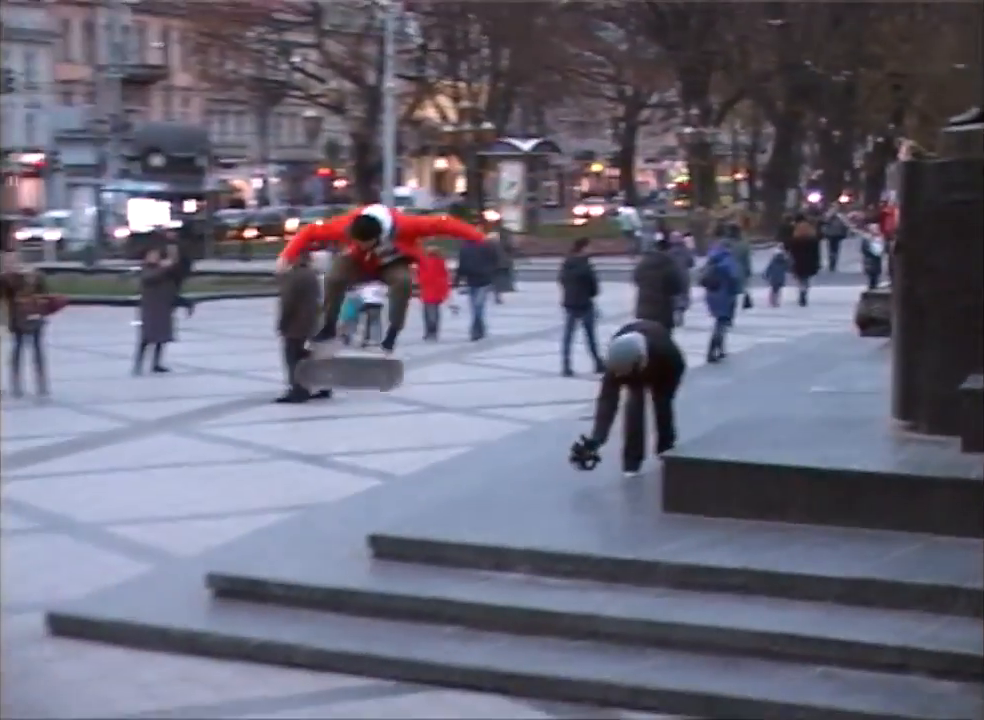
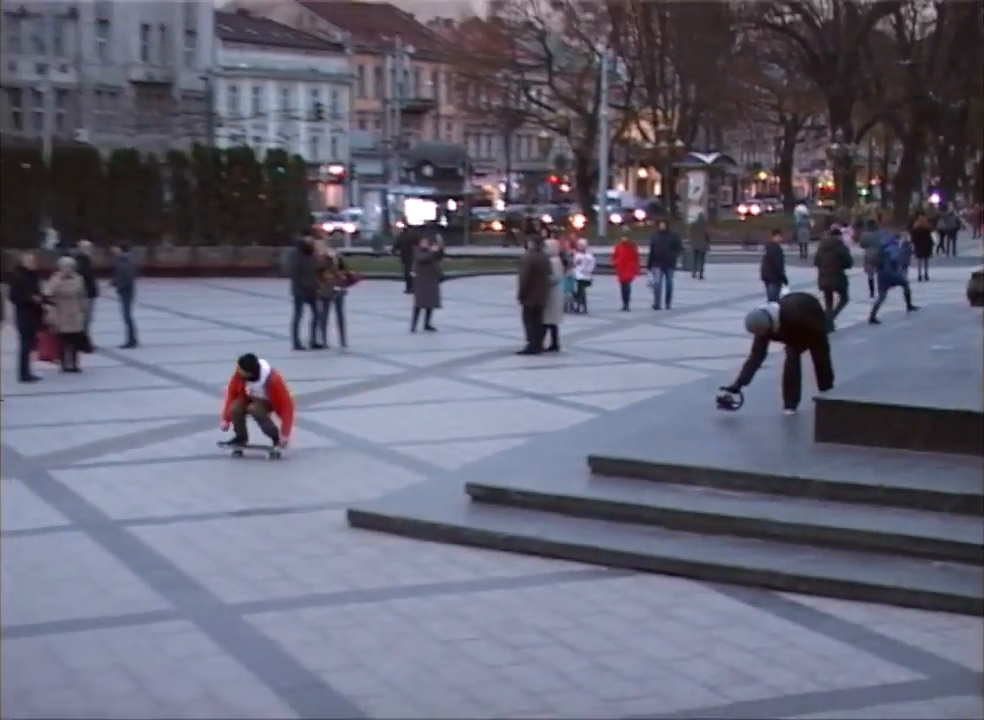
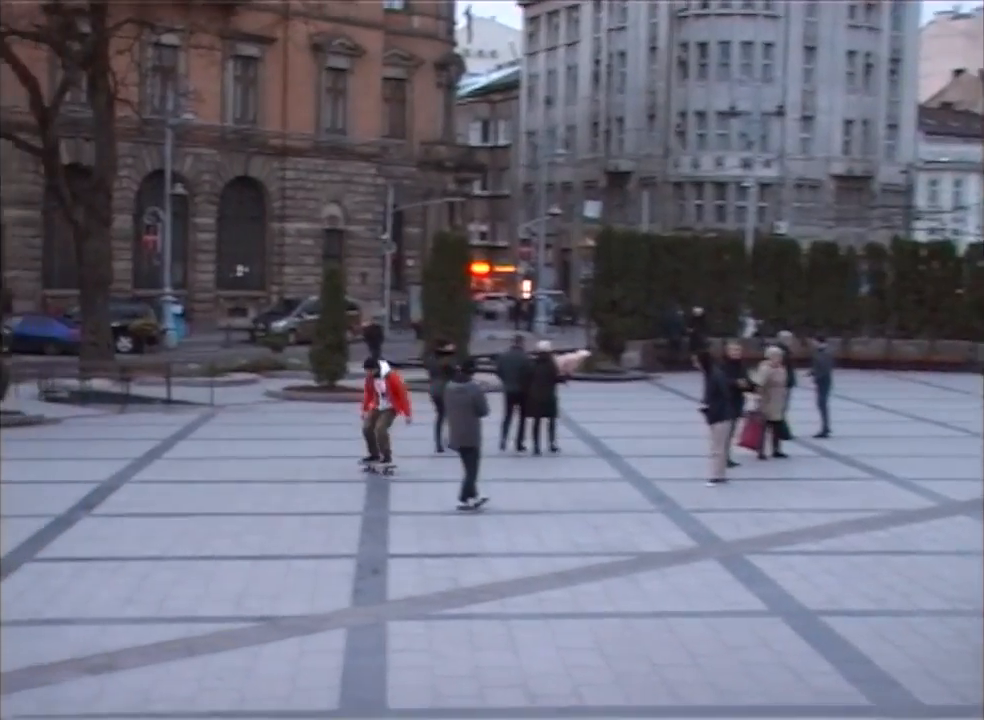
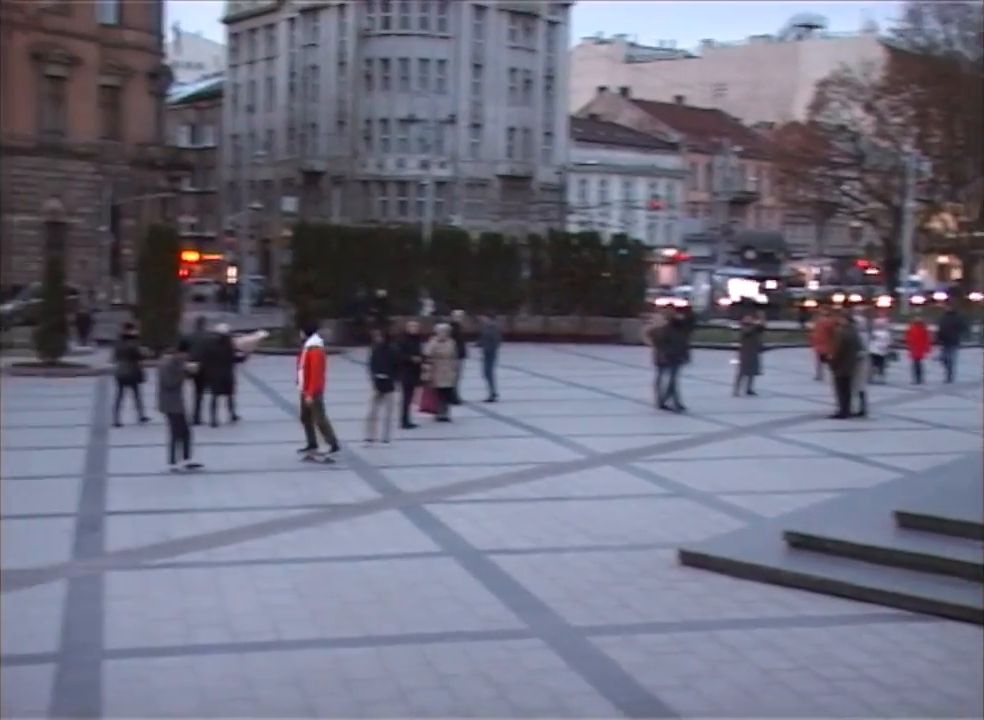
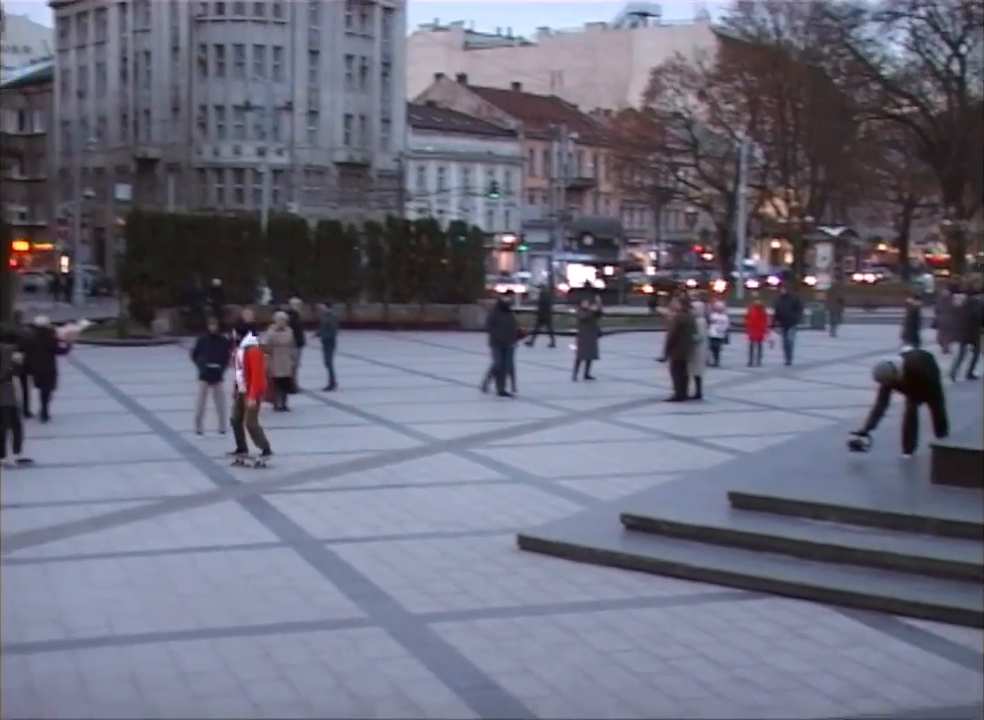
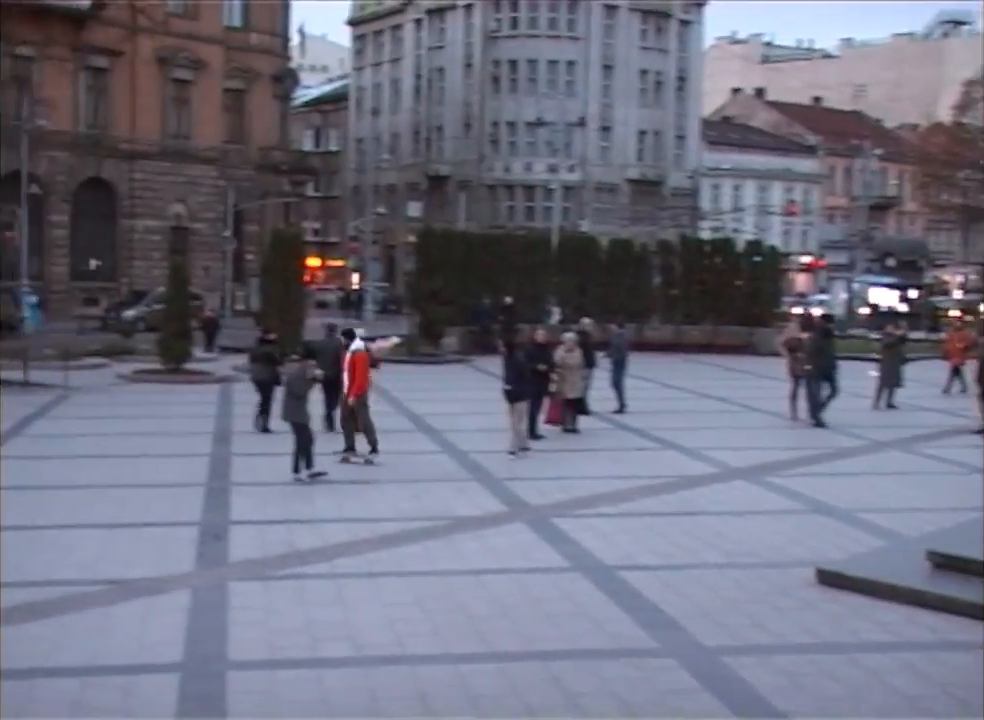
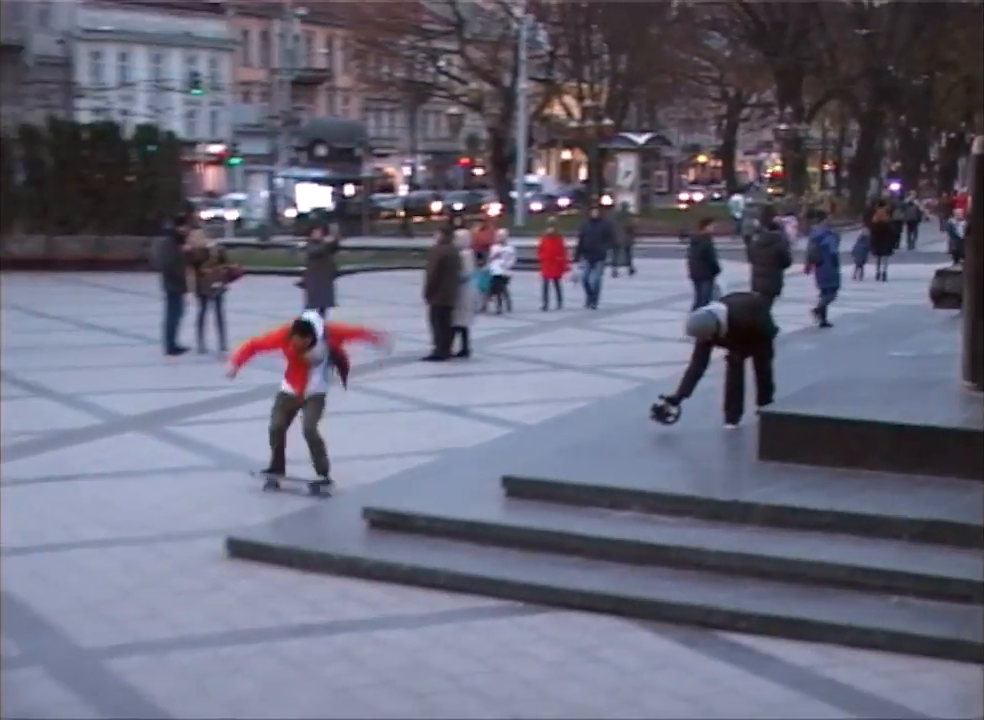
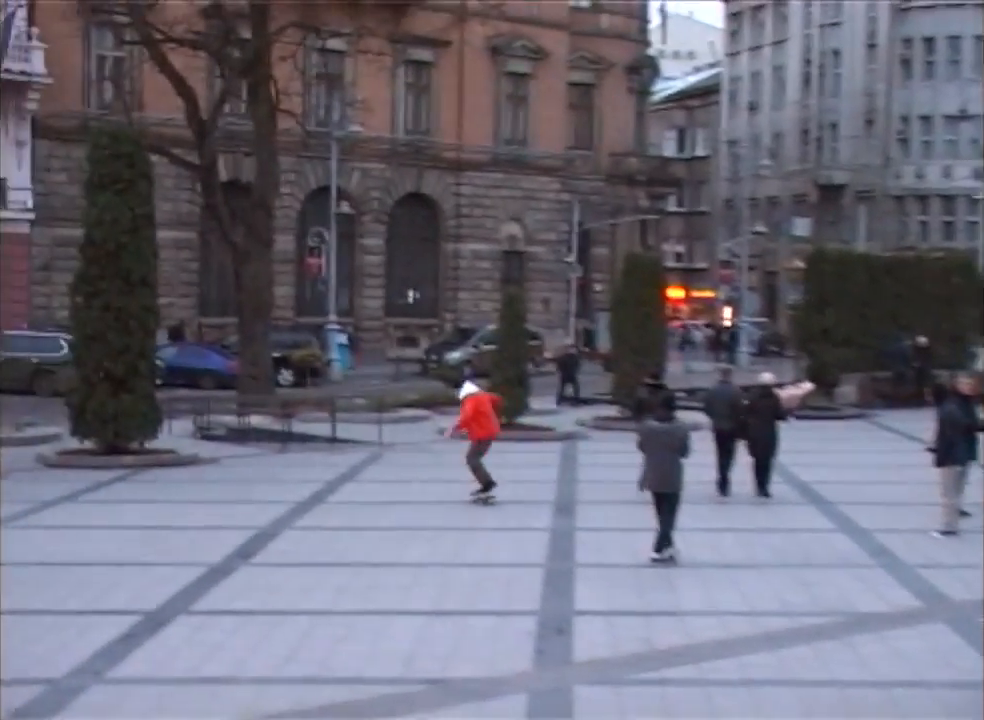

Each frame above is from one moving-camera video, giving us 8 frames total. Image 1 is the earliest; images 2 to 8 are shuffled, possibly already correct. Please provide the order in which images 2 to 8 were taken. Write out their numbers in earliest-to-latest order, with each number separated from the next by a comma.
7, 2, 5, 4, 6, 3, 8
